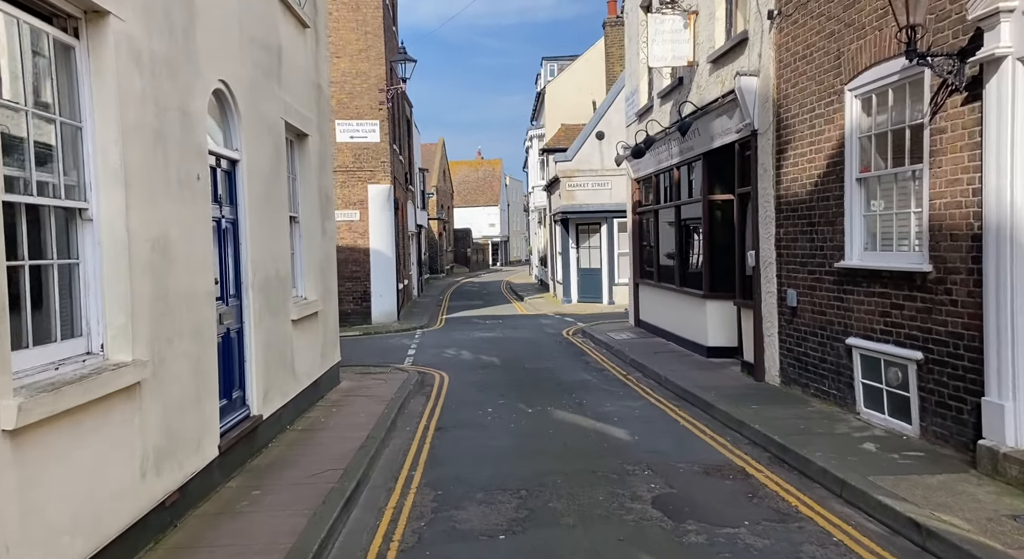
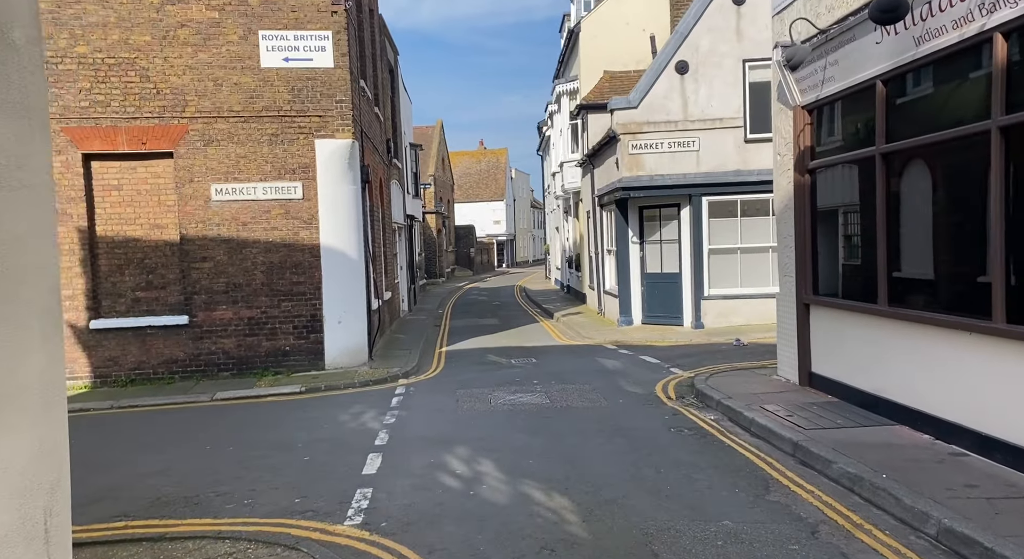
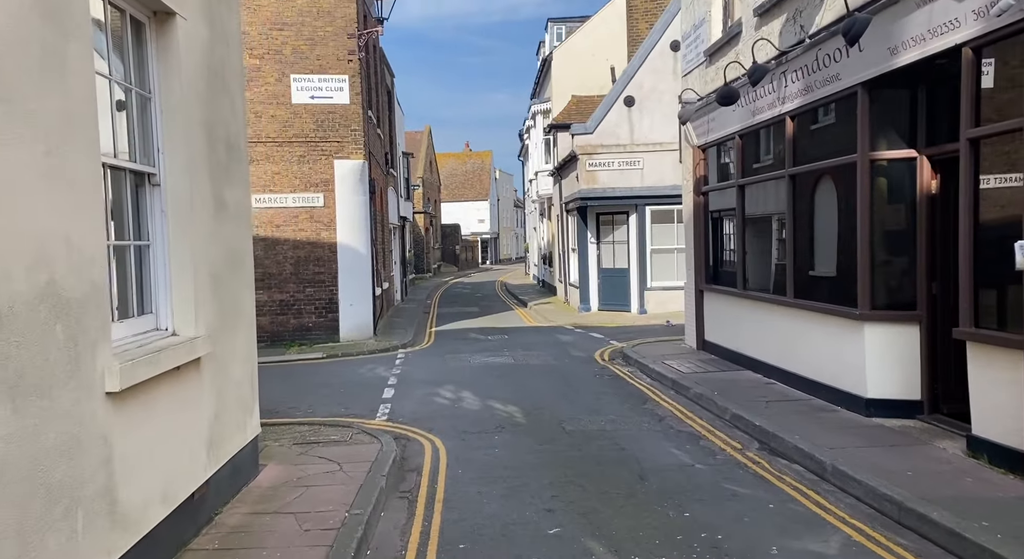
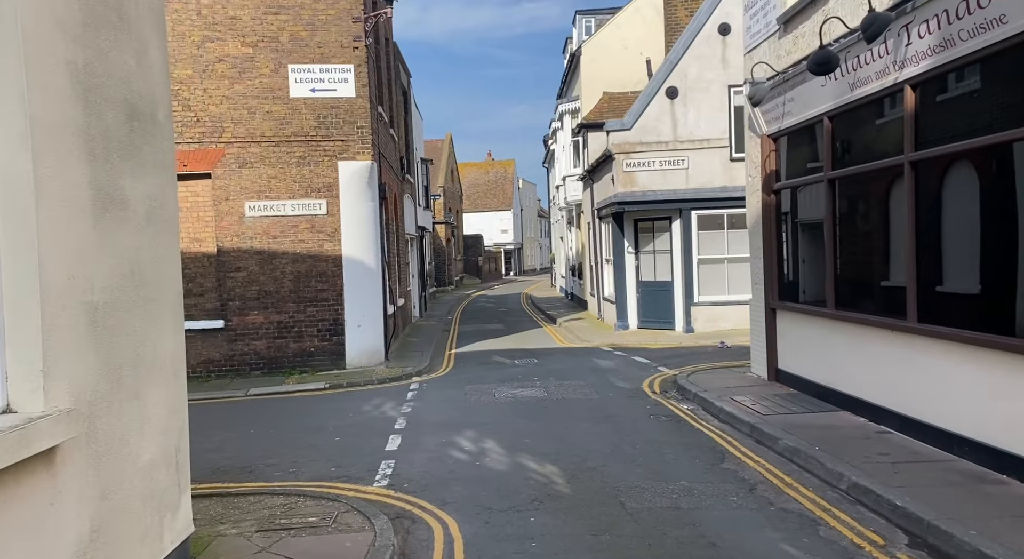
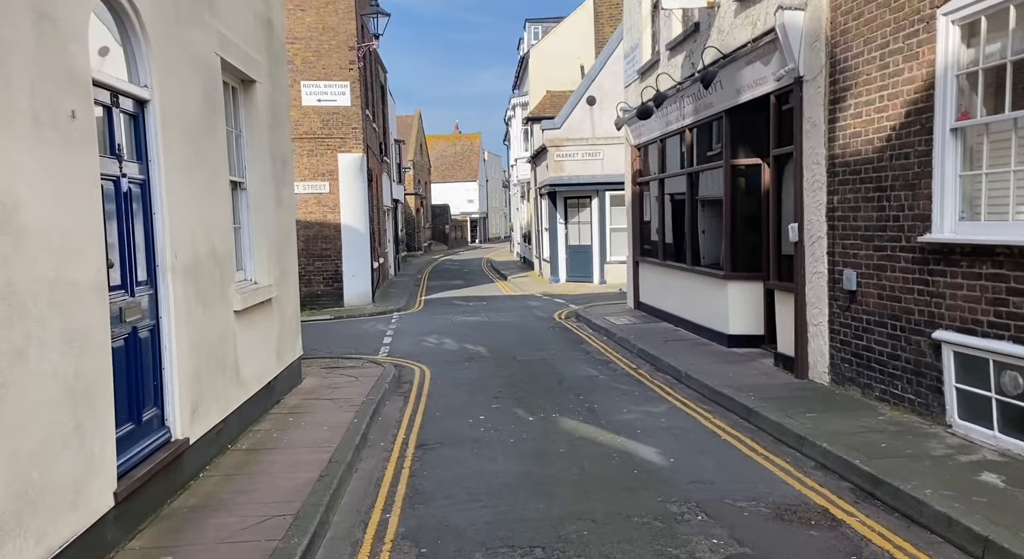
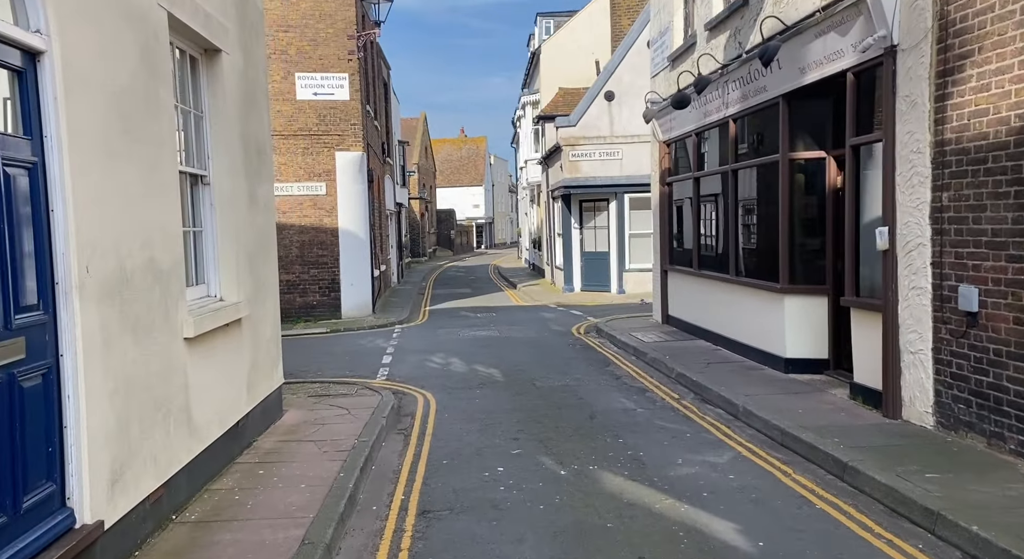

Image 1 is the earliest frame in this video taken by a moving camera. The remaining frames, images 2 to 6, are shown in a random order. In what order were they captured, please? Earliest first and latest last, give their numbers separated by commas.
5, 6, 3, 4, 2
